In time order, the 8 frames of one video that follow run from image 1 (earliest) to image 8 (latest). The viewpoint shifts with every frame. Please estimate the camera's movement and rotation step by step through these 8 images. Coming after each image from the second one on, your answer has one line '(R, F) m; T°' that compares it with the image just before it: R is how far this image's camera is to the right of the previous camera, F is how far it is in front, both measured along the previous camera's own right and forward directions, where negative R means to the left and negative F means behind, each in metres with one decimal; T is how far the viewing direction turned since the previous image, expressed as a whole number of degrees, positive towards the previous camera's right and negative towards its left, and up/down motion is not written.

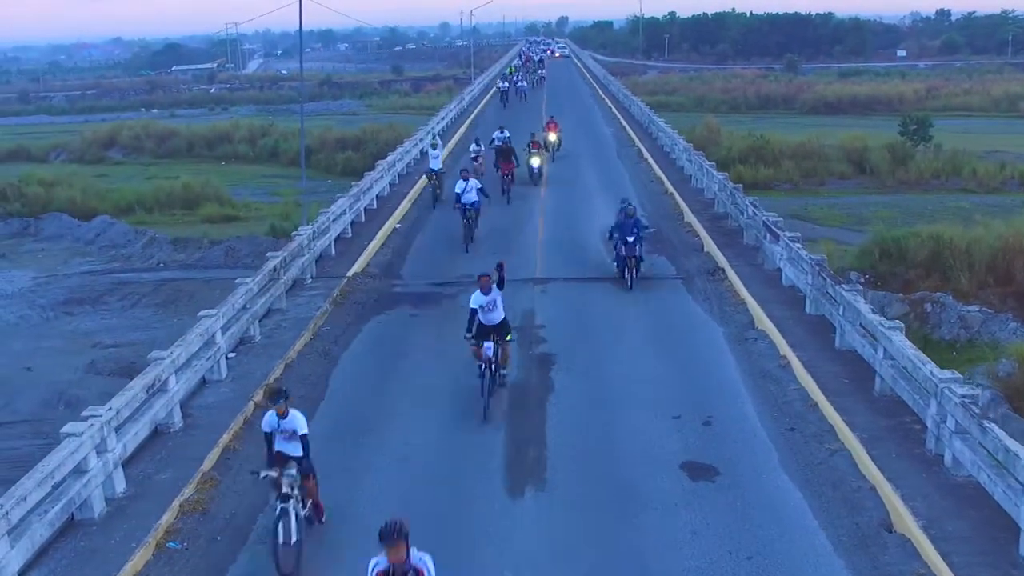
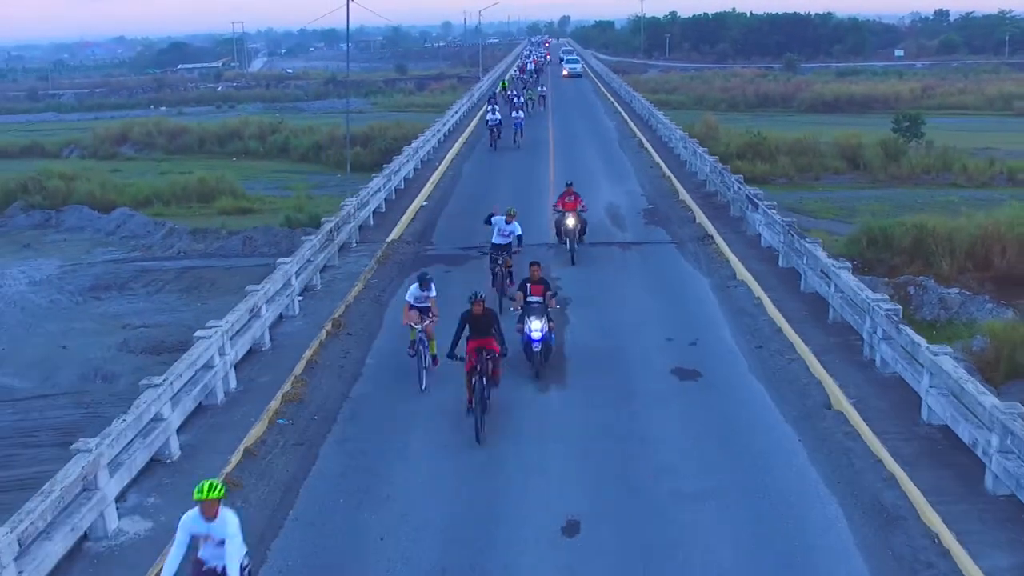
(-0.1, -1.4) m; 0°
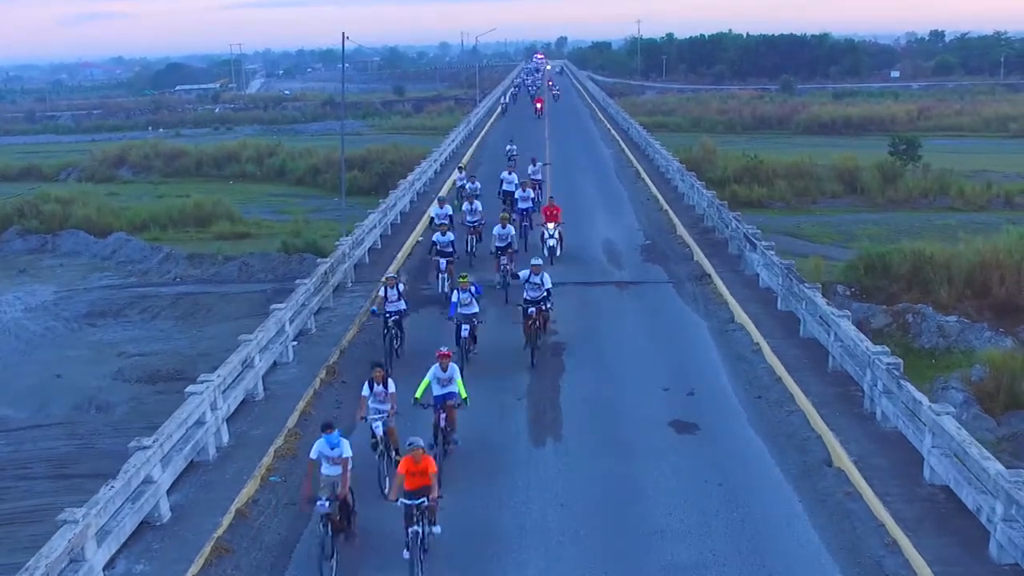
(0.0, +0.1) m; 0°
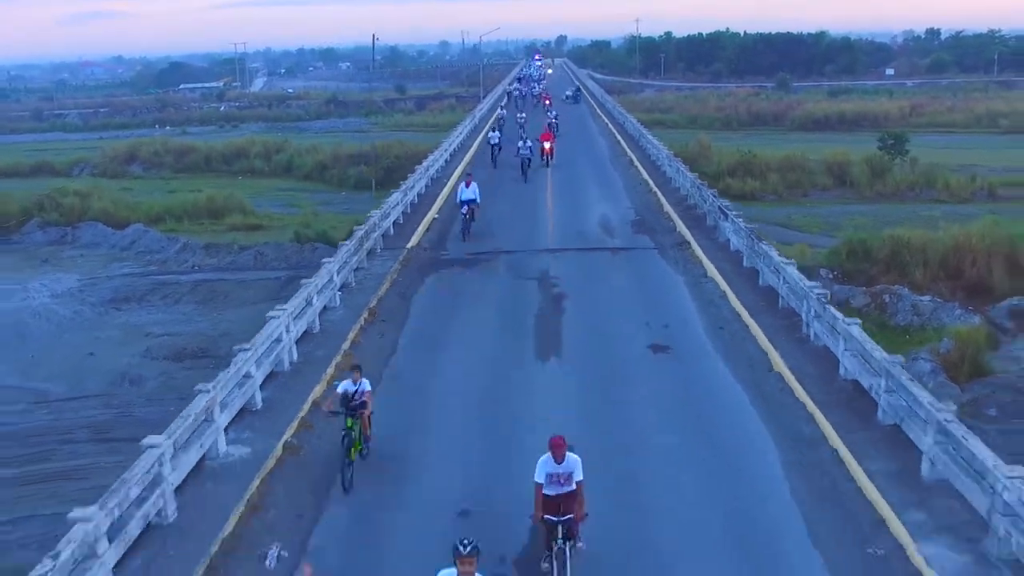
(-0.1, -1.7) m; 0°
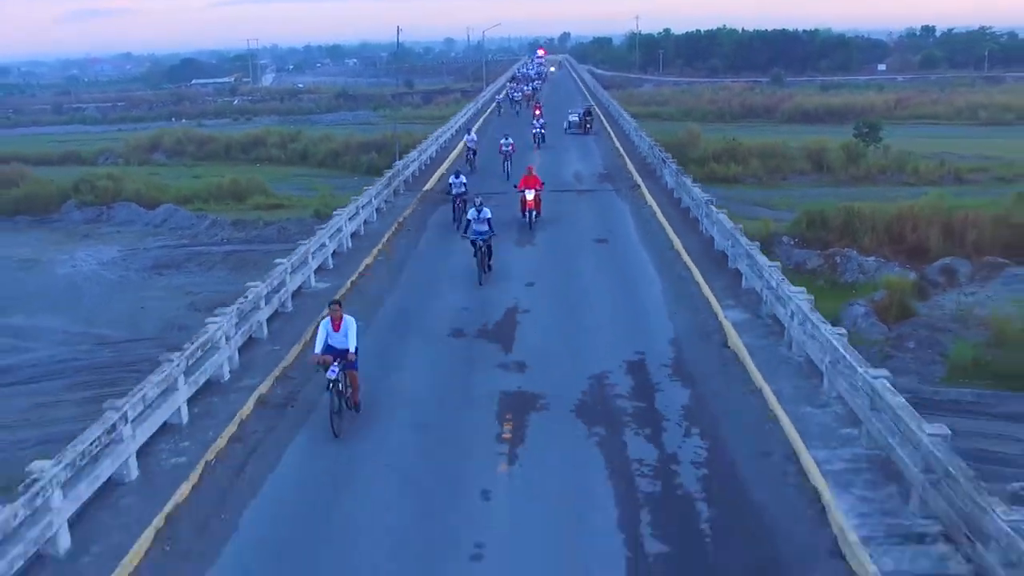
(+0.2, -3.7) m; 0°
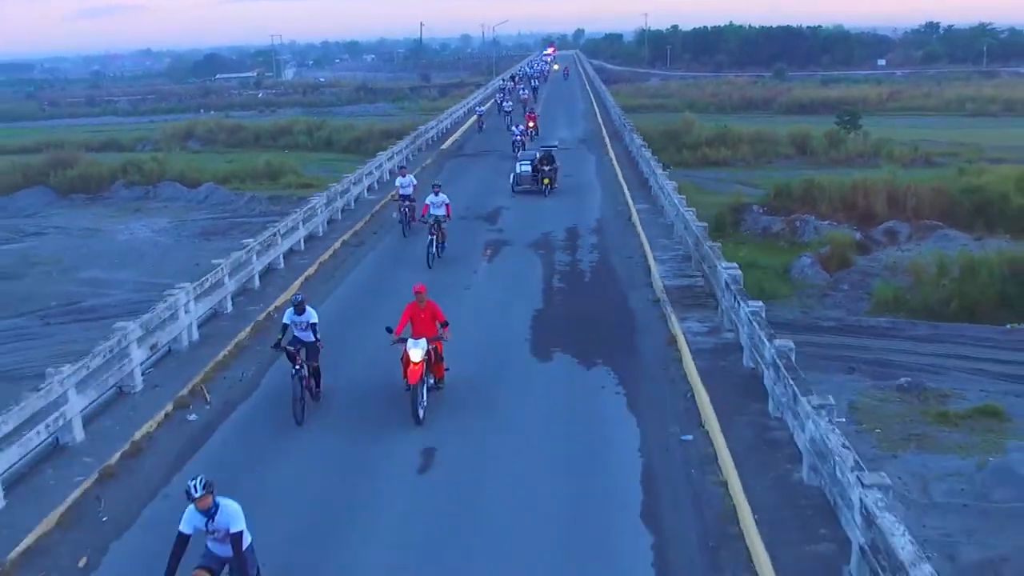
(+0.3, -4.7) m; -1°
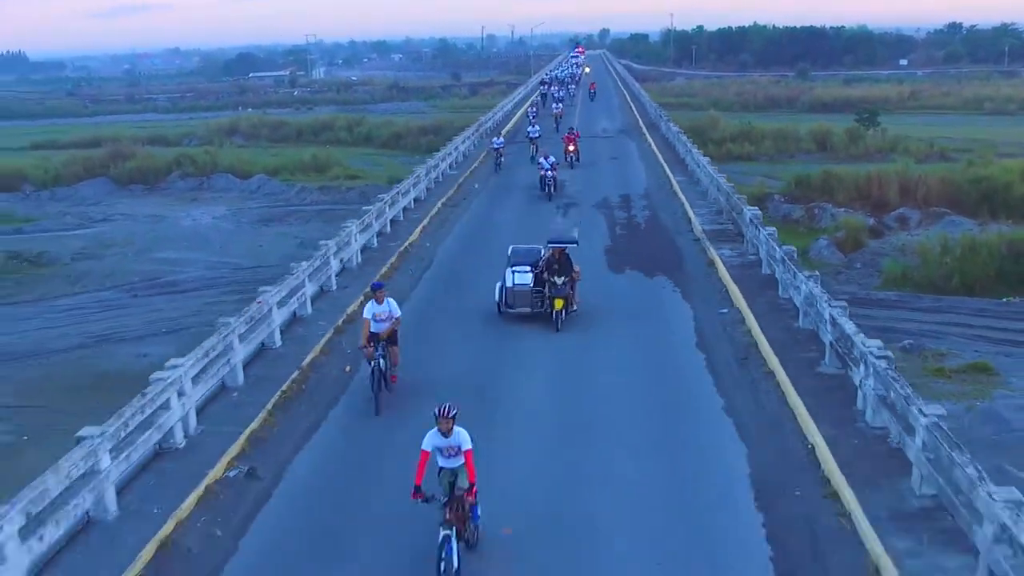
(-0.5, -2.9) m; -1°
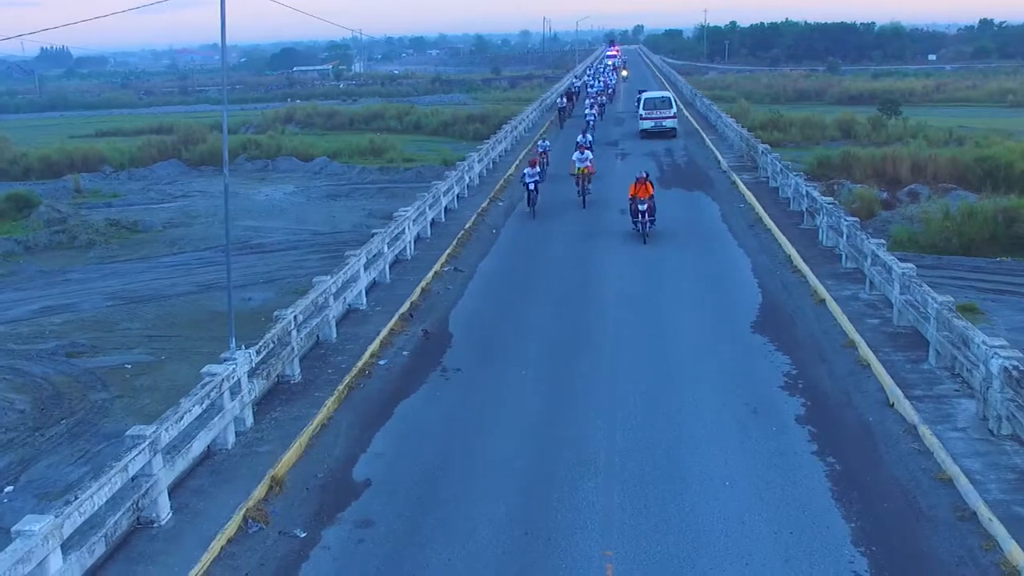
(-0.6, -4.1) m; -1°
